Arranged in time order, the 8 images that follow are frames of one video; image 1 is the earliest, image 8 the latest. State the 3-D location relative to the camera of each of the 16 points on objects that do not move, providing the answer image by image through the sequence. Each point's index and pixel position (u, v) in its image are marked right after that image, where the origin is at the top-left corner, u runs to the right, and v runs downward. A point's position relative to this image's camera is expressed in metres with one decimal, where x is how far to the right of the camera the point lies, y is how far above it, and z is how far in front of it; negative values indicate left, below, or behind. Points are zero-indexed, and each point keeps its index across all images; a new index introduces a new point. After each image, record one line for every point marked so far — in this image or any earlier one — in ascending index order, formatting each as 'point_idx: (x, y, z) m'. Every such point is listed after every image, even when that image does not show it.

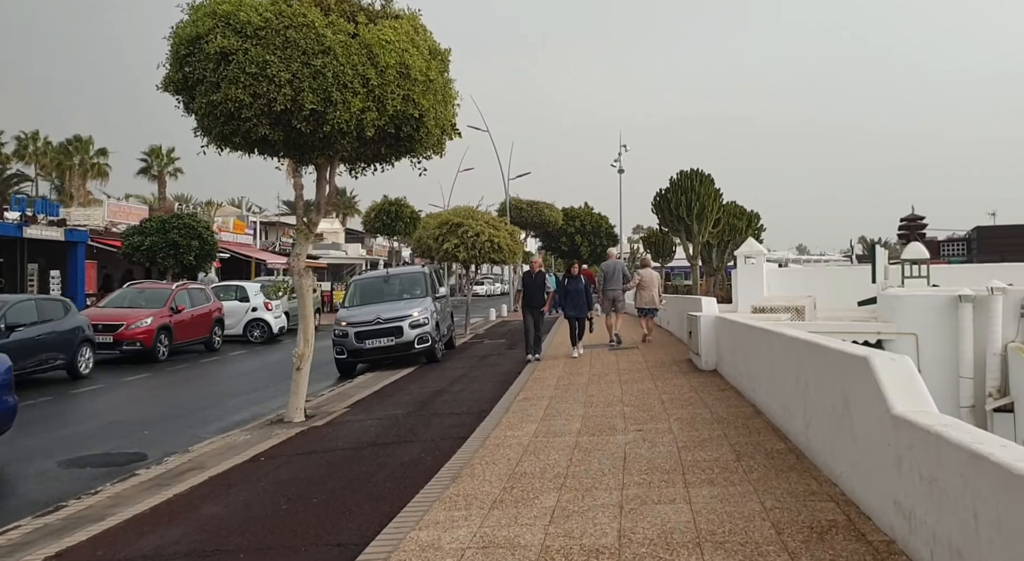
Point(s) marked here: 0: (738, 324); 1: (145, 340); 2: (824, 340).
0: (+2.9, -0.5, +9.2) m
1: (-7.5, -1.2, +14.8) m
2: (+2.4, -0.5, +5.6) m
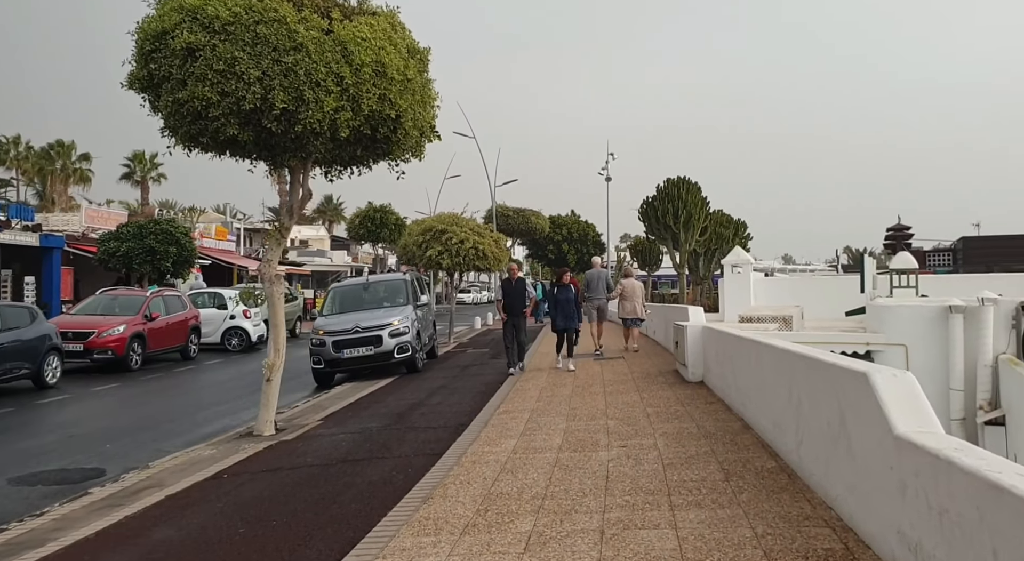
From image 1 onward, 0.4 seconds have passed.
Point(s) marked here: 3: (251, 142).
0: (+2.6, -0.7, +8.9) m
1: (-7.8, -1.4, +14.3) m
2: (+2.3, -0.5, +5.3) m
3: (-2.9, +1.5, +7.9) m
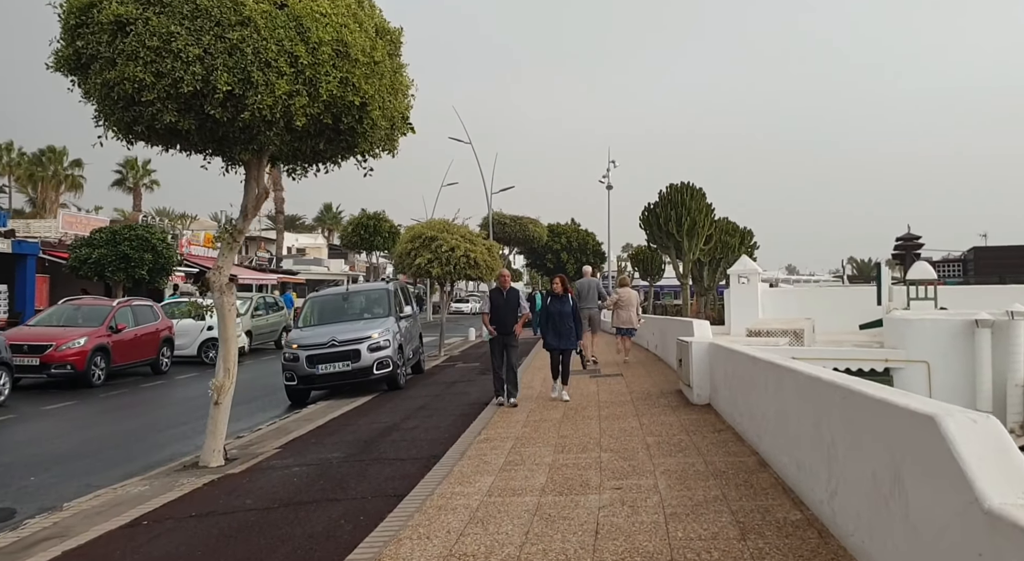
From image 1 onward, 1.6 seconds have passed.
0: (+2.4, -0.8, +7.8) m
1: (-8.0, -1.5, +13.3) m
2: (+2.0, -0.6, +4.3) m
3: (-3.0, +1.4, +6.9) m
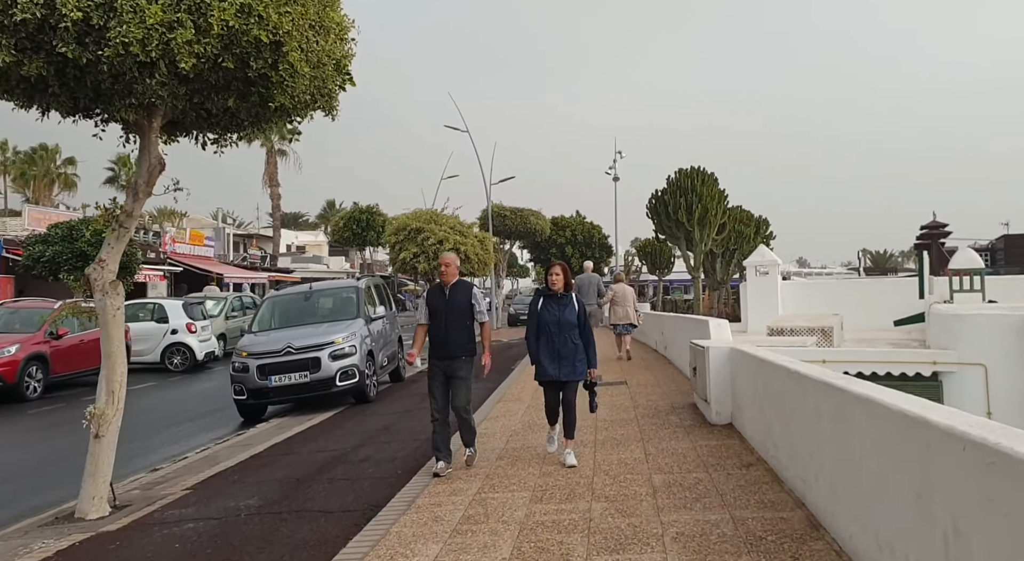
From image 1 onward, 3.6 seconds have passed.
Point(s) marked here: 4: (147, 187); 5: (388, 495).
0: (+2.2, -0.7, +6.1) m
1: (-8.2, -1.5, +11.7) m
2: (+1.7, -0.6, +2.5) m
3: (-3.3, +1.4, +5.2) m
4: (-3.1, +0.8, +6.1) m
5: (-1.0, -1.7, +5.7) m
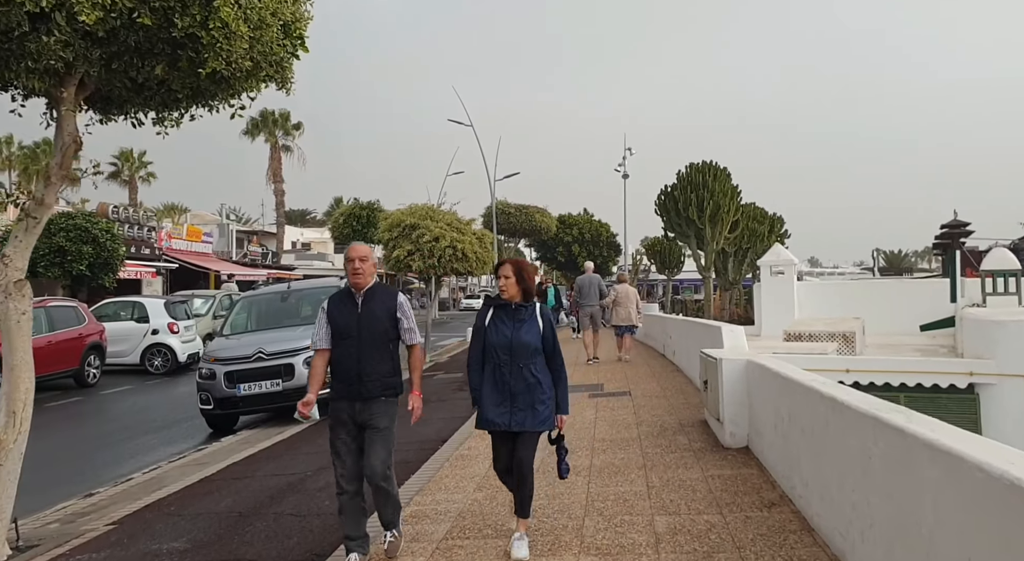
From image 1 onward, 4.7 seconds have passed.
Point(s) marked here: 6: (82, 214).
0: (+2.0, -0.7, +5.1) m
1: (-8.3, -1.5, +10.8) m
2: (+1.5, -0.6, +1.6) m
3: (-3.5, +1.4, +4.3) m
4: (-3.2, +0.8, +5.2) m
5: (-1.2, -1.7, +4.8) m
6: (-10.8, +1.7, +18.1) m
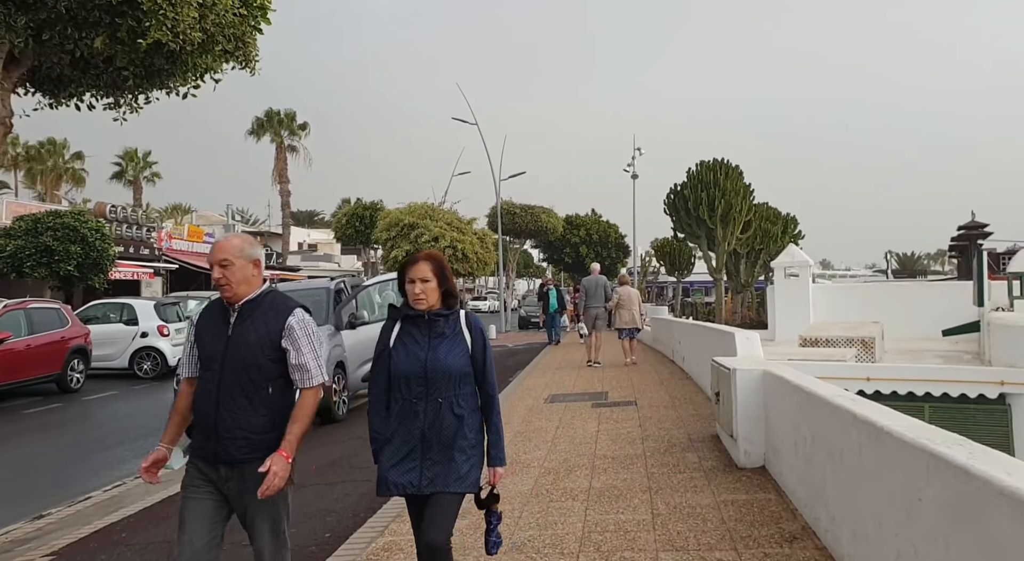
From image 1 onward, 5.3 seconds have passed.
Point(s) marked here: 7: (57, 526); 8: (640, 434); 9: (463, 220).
0: (+1.9, -0.7, +4.5) m
1: (-8.3, -1.5, +10.3) m
2: (+1.4, -0.6, +1.0) m
3: (-3.6, +1.4, +3.7) m
4: (-3.3, +0.8, +4.6) m
5: (-1.3, -1.7, +4.2) m
6: (-10.8, +1.7, +17.7) m
7: (-3.5, -1.9, +5.6) m
8: (+1.3, -1.6, +7.4) m
9: (-1.2, +1.5, +17.6) m
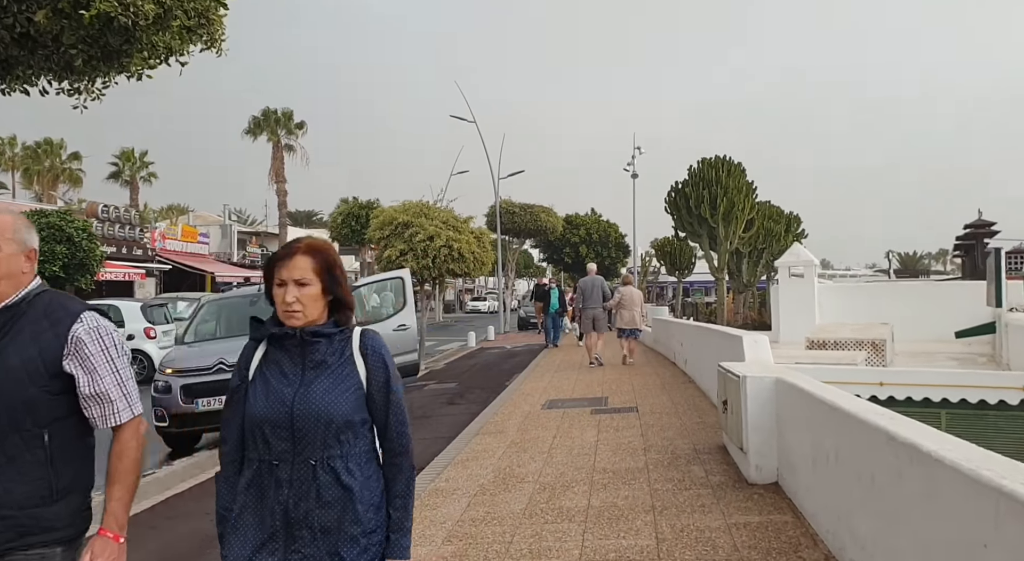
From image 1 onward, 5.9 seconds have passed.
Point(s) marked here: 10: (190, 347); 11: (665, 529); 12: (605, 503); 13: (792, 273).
0: (+1.8, -0.7, +4.0) m
1: (-8.4, -1.5, +9.9) m
2: (+1.3, -0.6, +0.5) m
3: (-3.7, +1.4, +3.3) m
4: (-3.4, +0.8, +4.2) m
5: (-1.3, -1.7, +3.7) m
6: (-10.8, +1.6, +17.2) m
7: (-3.6, -1.9, +5.1) m
8: (+1.2, -1.6, +6.9) m
9: (-1.2, +1.5, +17.1) m
10: (-4.0, -0.8, +9.0) m
11: (+1.0, -1.6, +4.7) m
12: (+0.7, -1.6, +5.3) m
13: (+6.7, +0.2, +17.1) m
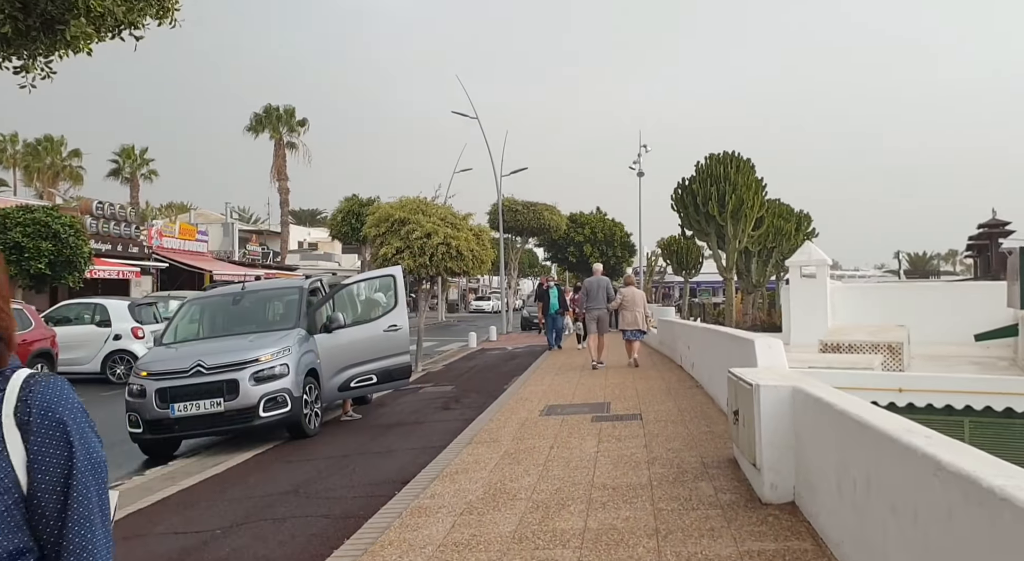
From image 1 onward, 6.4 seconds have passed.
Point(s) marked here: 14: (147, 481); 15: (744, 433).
0: (+1.8, -0.7, +3.5) m
1: (-8.4, -1.5, +9.4) m
2: (+1.2, -0.6, 0.0) m
3: (-3.7, +1.5, +2.8) m
4: (-3.5, +0.8, +3.7) m
5: (-1.4, -1.7, +3.2) m
6: (-10.8, +1.7, +16.8) m
7: (-3.7, -1.9, +4.7) m
8: (+1.2, -1.6, +6.4) m
9: (-1.2, +1.5, +16.6) m
10: (-4.1, -0.8, +8.6) m
11: (+0.9, -1.6, +4.2) m
12: (+0.6, -1.6, +4.8) m
13: (+6.7, +0.2, +16.6) m
14: (-3.5, -1.9, +6.9) m
15: (+1.8, -1.2, +5.5) m
